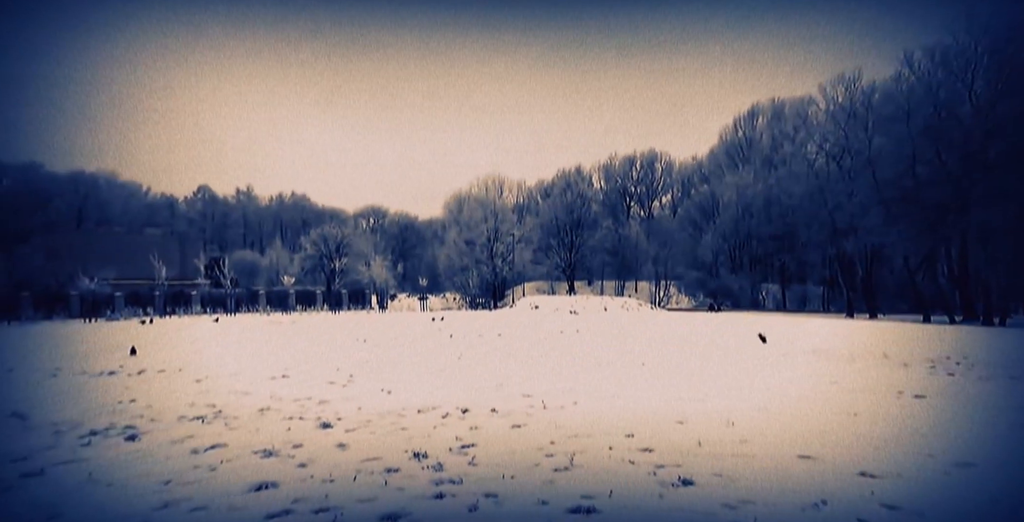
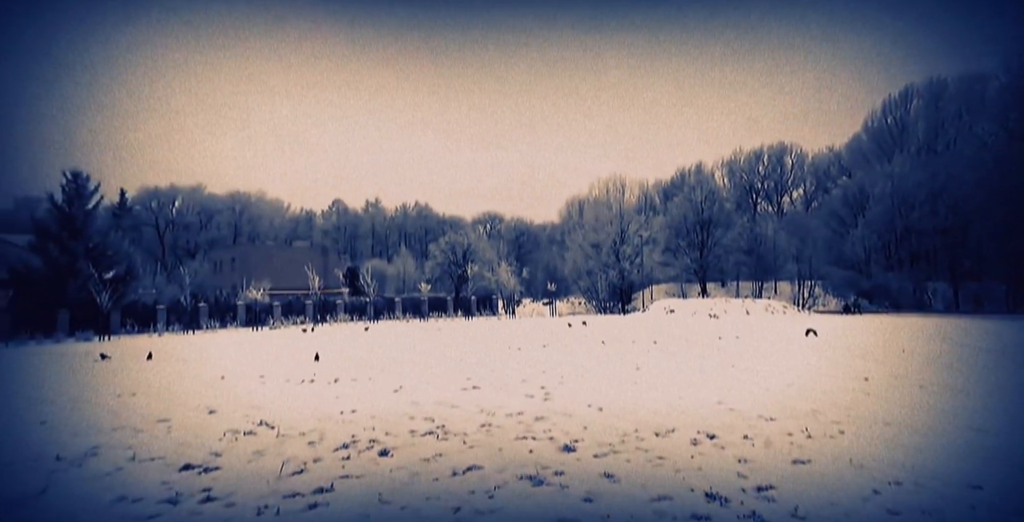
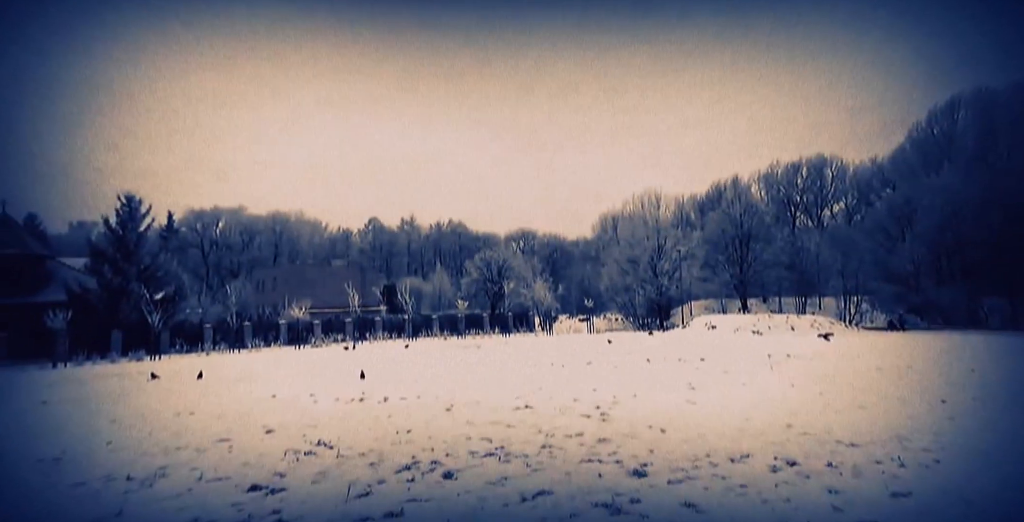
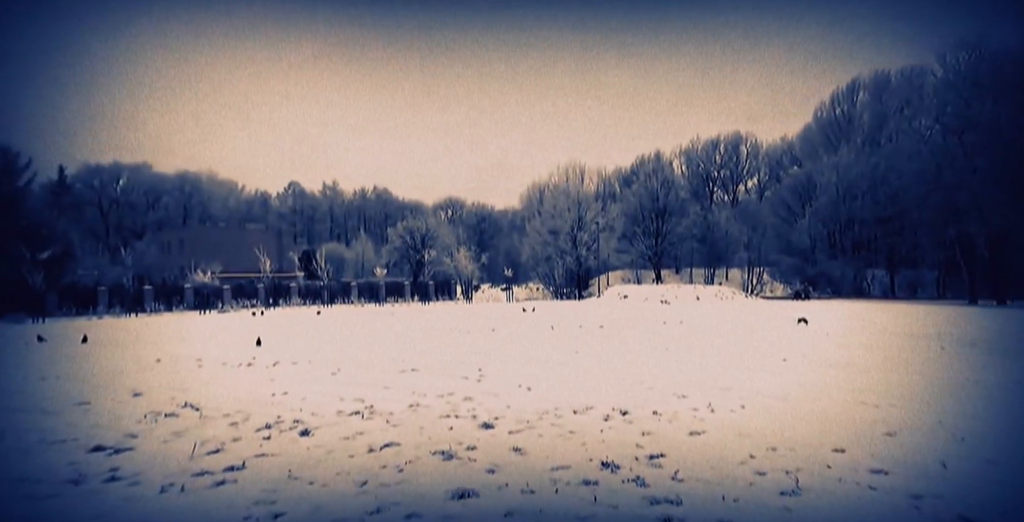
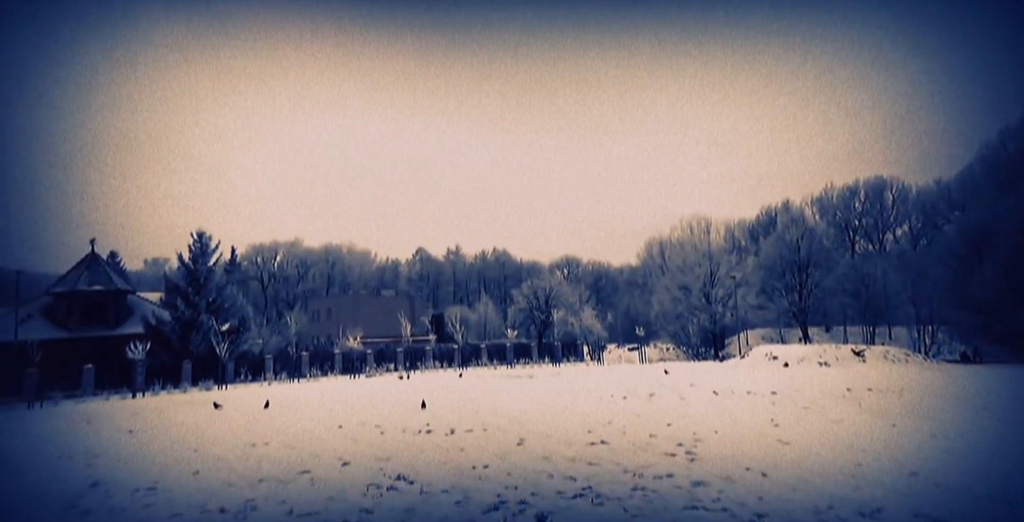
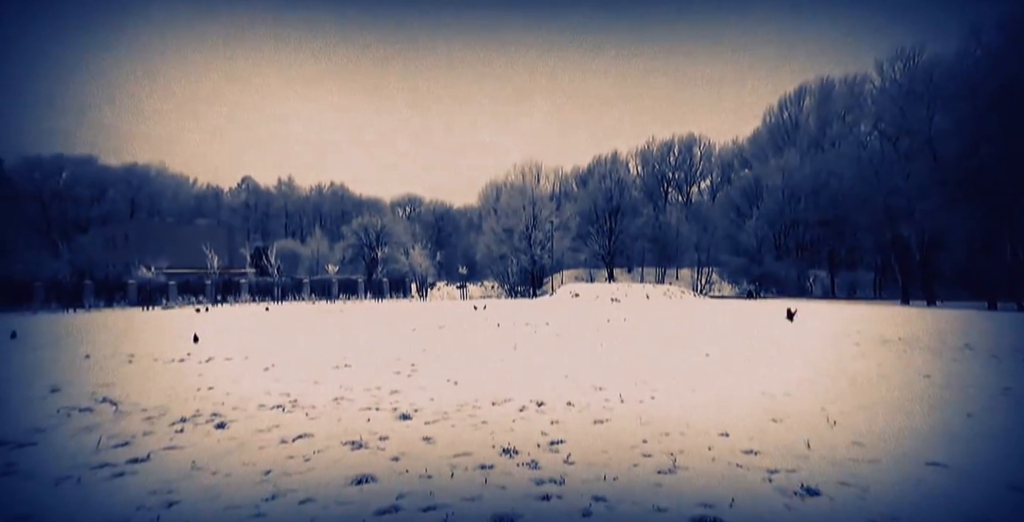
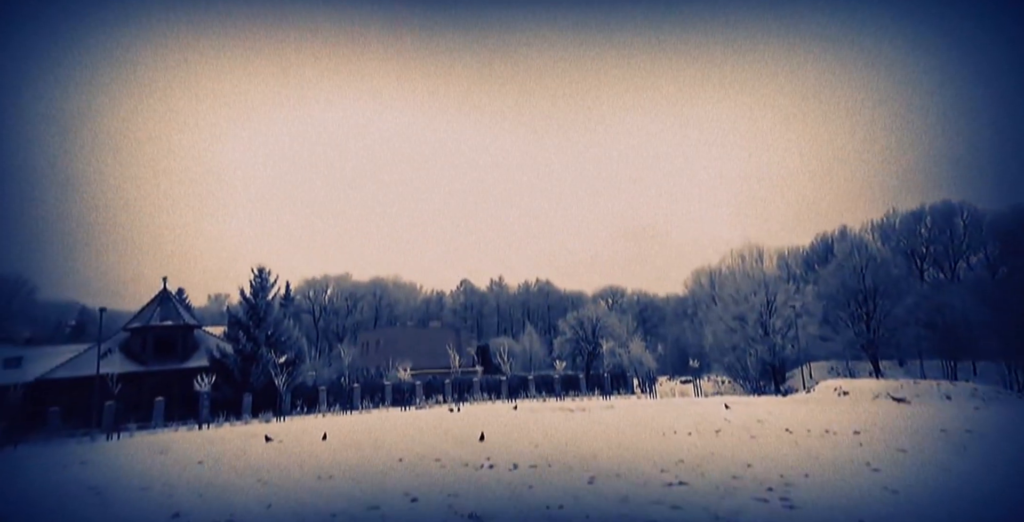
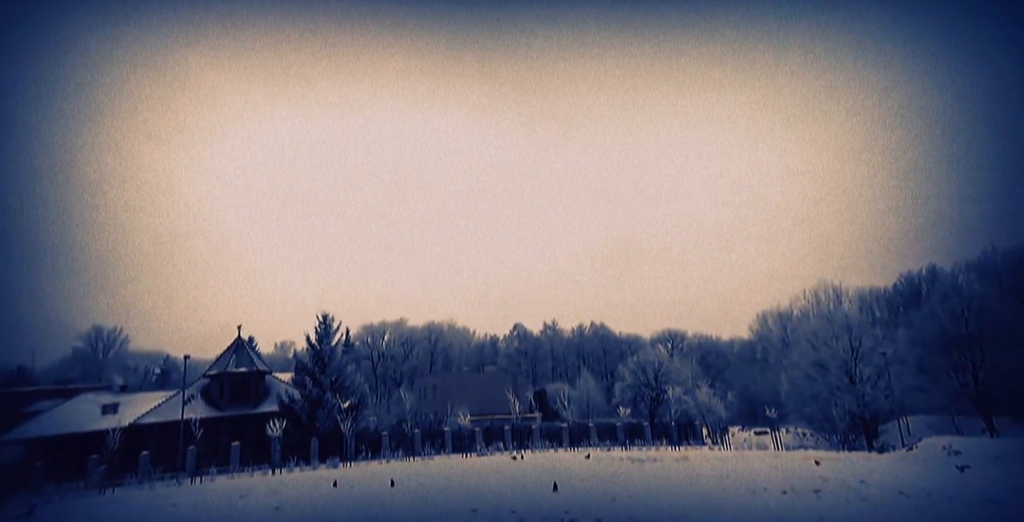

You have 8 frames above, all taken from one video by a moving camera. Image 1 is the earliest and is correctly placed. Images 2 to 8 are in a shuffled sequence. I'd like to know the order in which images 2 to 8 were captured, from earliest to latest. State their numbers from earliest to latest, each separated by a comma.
6, 4, 2, 3, 5, 7, 8
